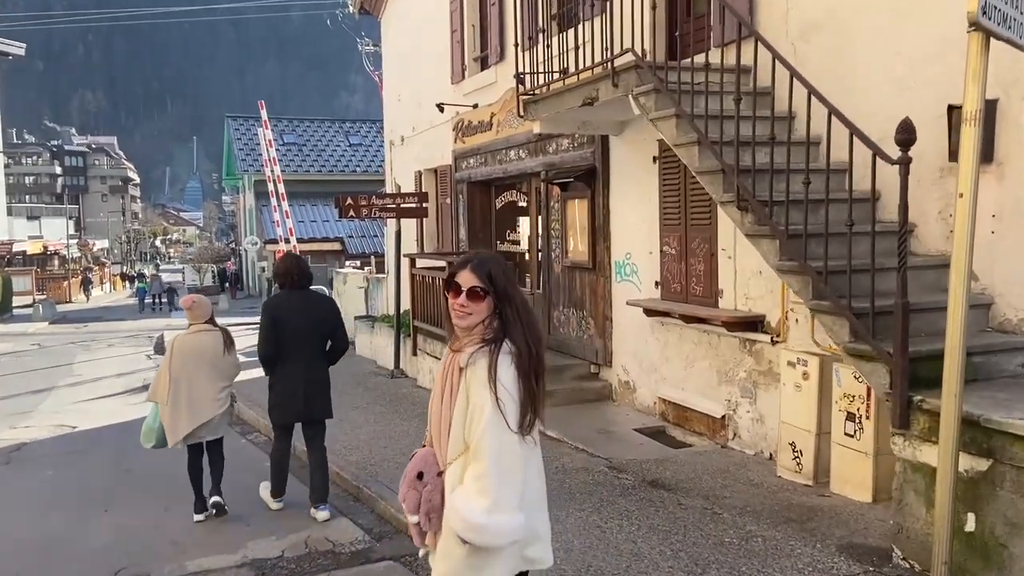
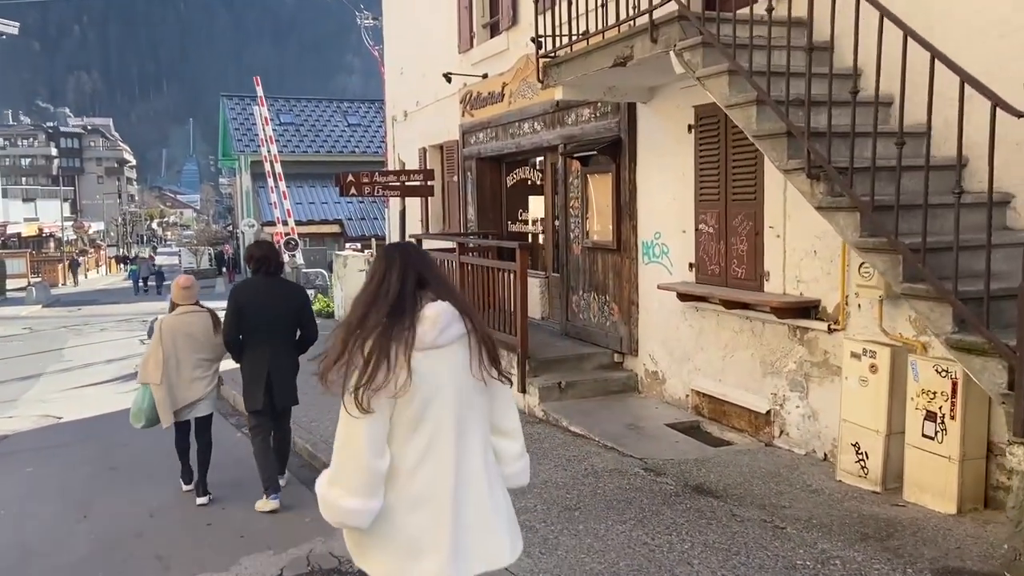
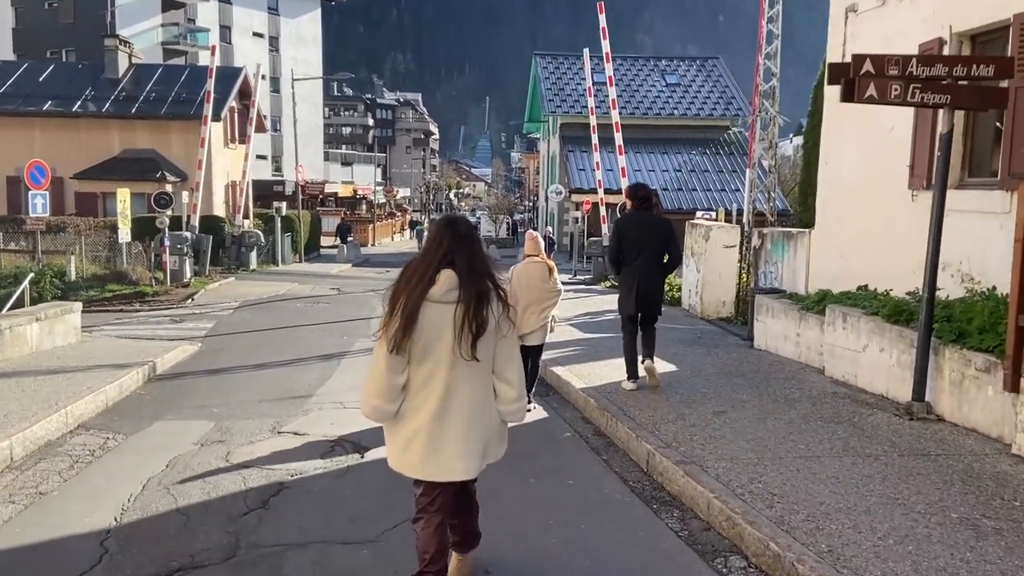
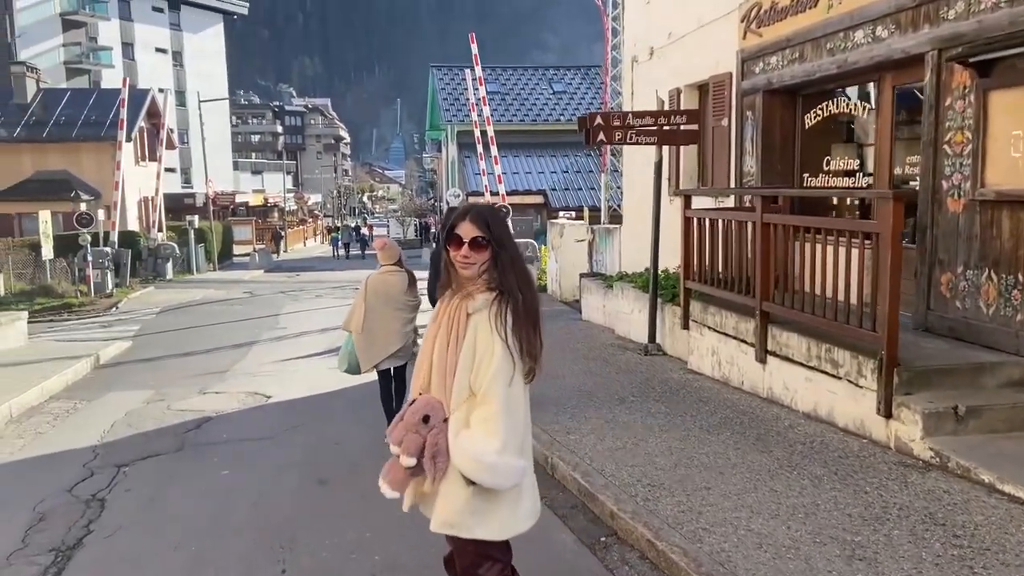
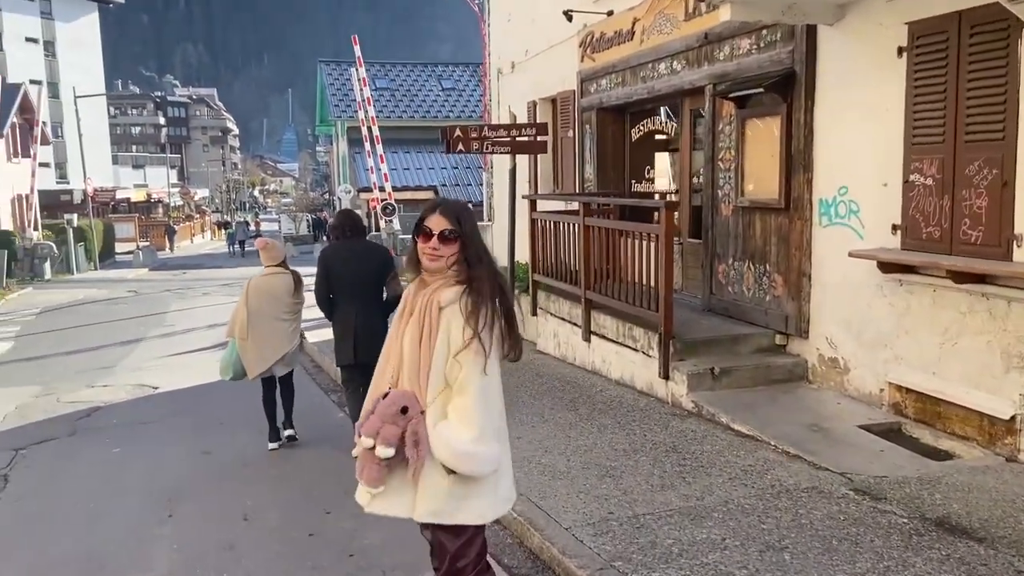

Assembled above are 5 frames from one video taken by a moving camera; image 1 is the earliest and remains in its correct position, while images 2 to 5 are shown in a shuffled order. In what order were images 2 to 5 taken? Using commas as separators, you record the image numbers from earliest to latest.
2, 5, 4, 3
